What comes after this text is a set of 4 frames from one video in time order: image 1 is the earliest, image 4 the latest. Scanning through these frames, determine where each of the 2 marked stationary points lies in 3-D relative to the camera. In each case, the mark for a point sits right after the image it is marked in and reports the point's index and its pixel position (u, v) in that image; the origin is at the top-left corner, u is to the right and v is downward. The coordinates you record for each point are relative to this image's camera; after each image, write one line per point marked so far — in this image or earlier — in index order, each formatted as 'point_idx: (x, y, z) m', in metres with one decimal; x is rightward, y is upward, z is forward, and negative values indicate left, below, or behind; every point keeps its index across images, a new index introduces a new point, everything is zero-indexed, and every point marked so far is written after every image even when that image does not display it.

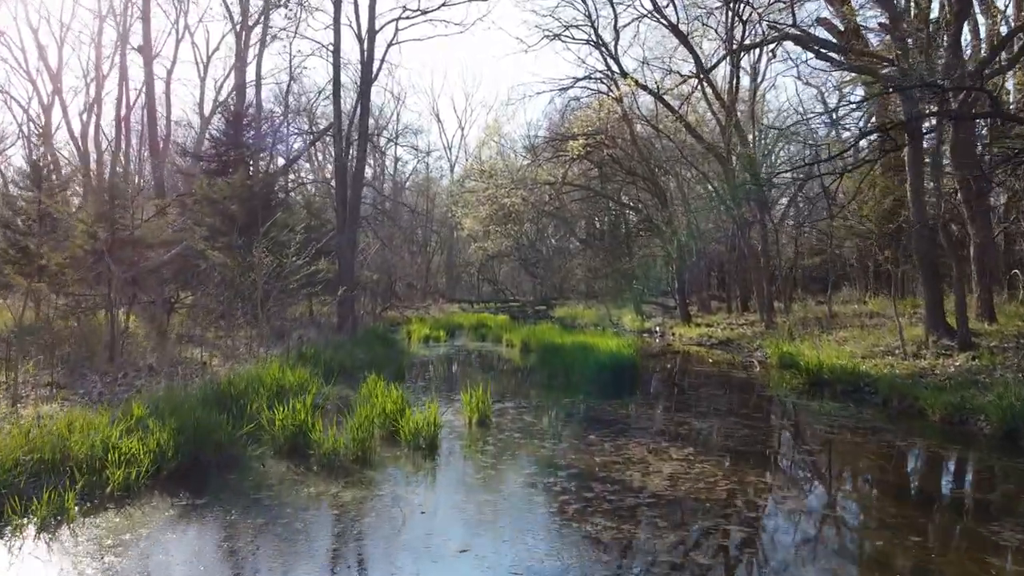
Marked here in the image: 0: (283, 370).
0: (-1.8, -0.6, +8.6) m
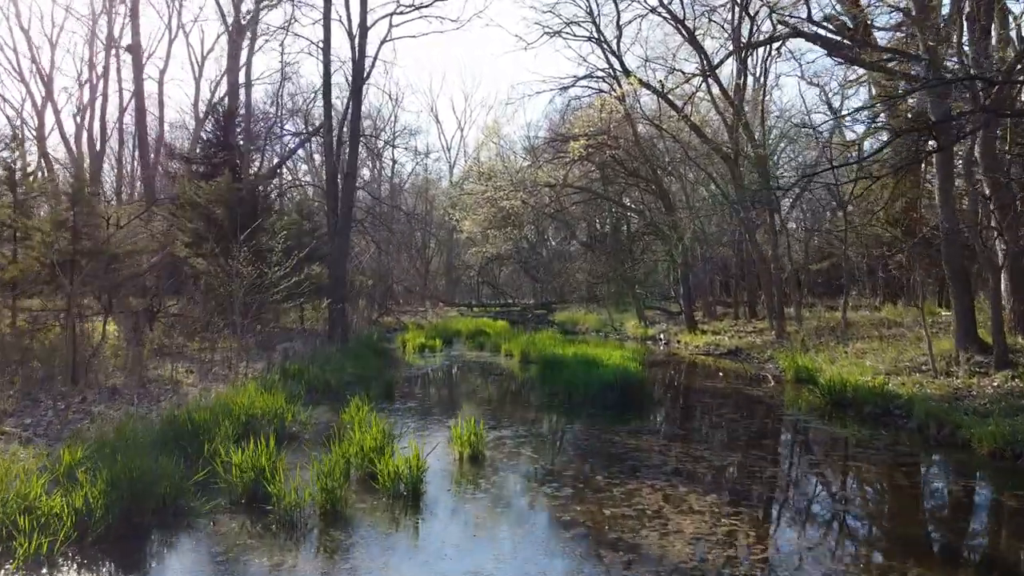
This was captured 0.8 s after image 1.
0: (-1.8, -0.7, +7.9) m
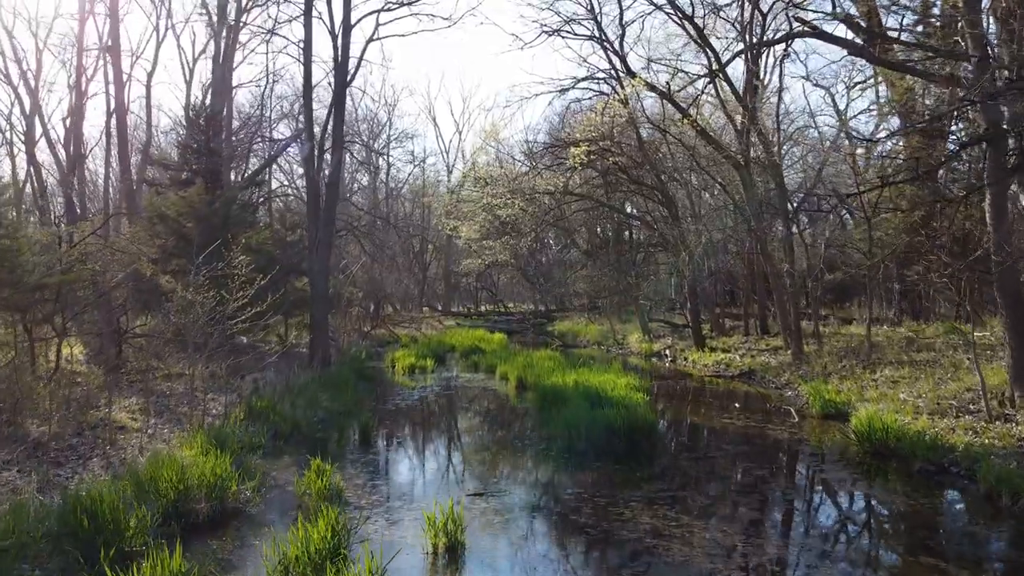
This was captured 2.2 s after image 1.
0: (-1.8, -1.0, +6.8) m
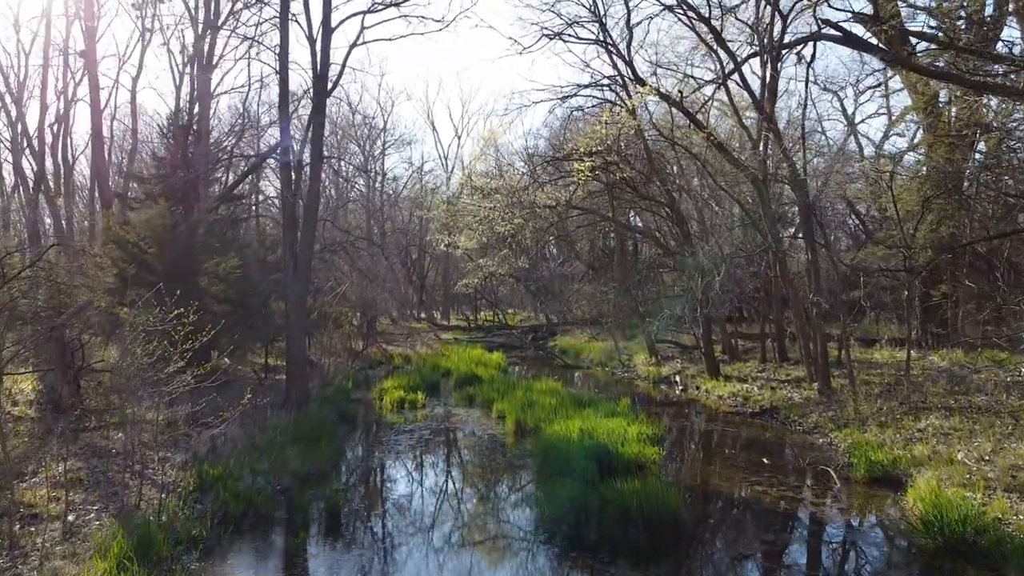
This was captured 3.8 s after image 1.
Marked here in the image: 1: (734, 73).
0: (-1.9, -1.3, +5.4) m
1: (+3.1, +3.0, +15.6) m
